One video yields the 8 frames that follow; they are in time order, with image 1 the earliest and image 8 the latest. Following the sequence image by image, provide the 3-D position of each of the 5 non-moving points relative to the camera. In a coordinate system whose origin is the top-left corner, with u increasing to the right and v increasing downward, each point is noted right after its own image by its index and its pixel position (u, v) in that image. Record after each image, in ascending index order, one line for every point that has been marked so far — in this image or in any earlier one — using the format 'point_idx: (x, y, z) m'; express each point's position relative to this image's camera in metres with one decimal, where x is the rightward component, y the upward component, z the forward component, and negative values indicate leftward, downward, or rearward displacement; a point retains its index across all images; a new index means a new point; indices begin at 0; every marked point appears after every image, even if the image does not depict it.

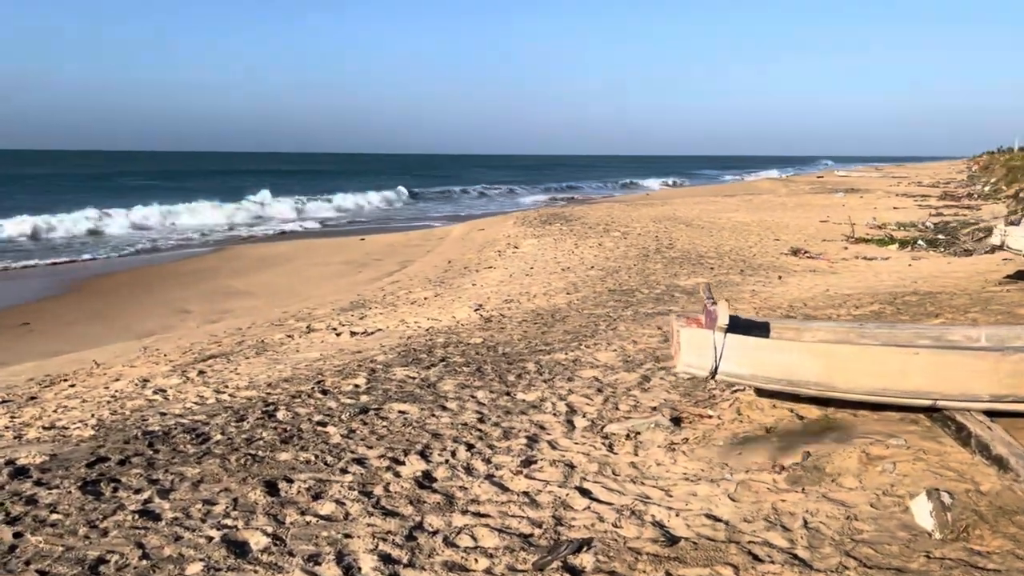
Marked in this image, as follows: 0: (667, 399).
0: (+0.7, -0.5, +3.7) m
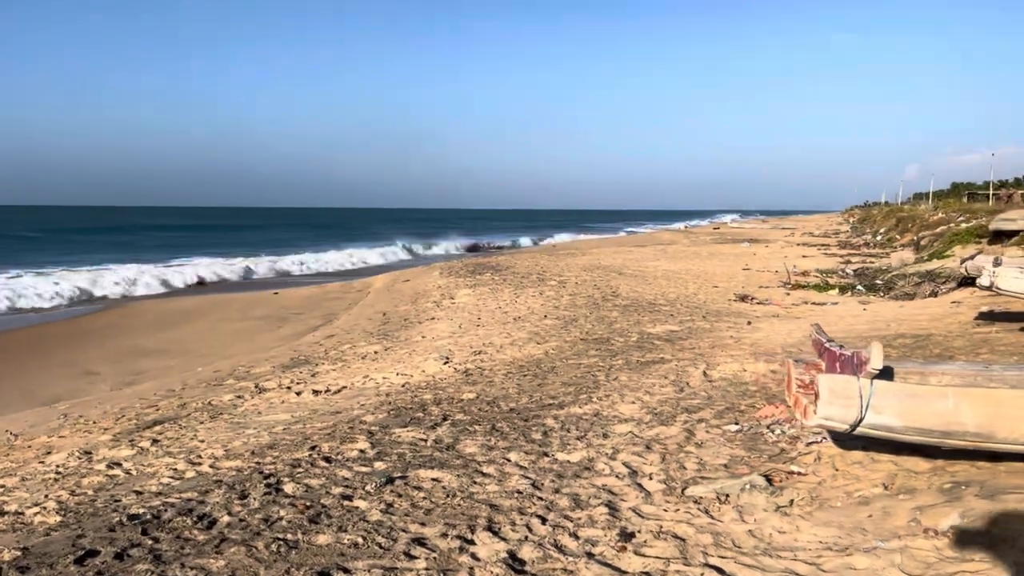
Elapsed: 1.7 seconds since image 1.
0: (+0.9, -0.7, +3.4) m
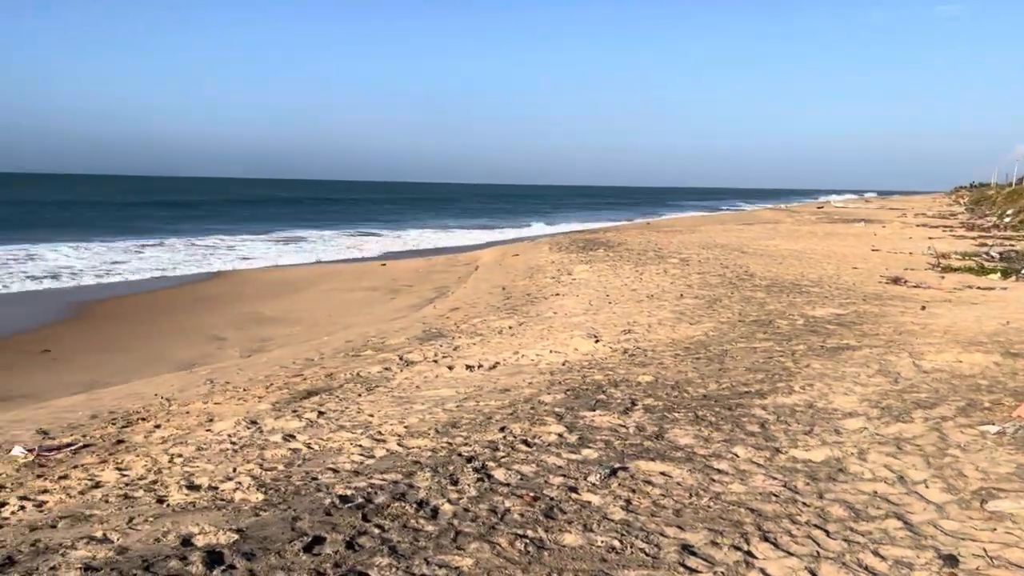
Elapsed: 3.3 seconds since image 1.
0: (+1.8, -0.6, +3.0) m
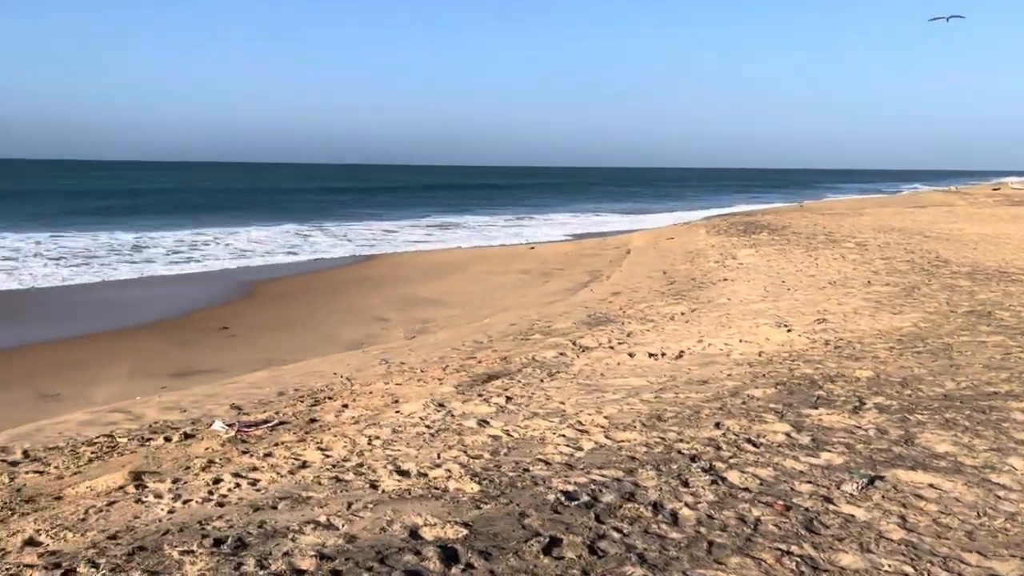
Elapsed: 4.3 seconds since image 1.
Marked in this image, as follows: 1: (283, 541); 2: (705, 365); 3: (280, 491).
0: (+2.5, -0.6, +2.4) m
1: (-0.7, -0.8, +2.7) m
2: (+1.2, -0.5, +5.3) m
3: (-0.9, -0.8, +3.4) m
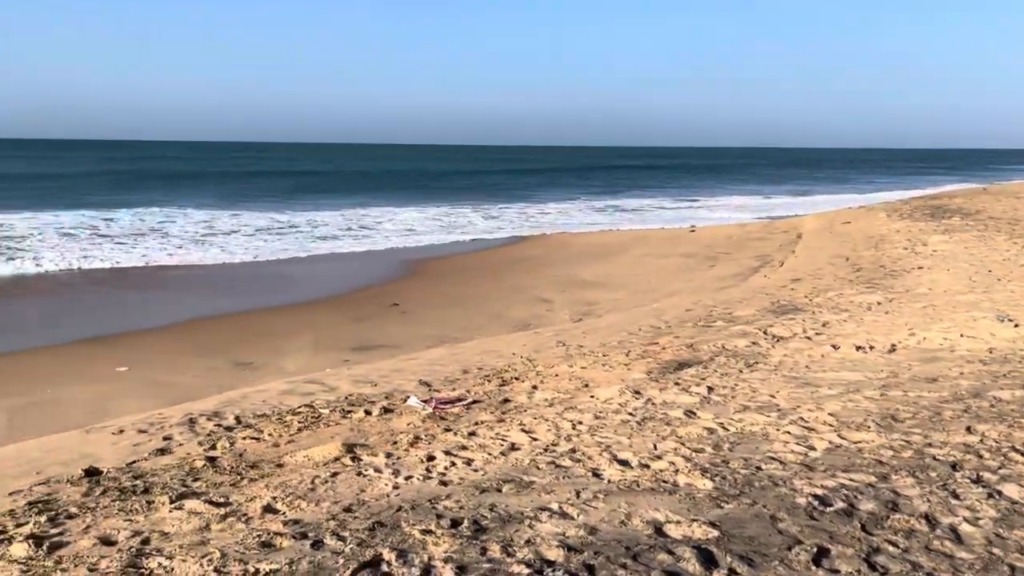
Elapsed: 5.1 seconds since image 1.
0: (+3.2, -0.6, +1.7) m
1: (0.0, -0.8, +2.6) m
2: (+2.4, -0.4, +4.9) m
3: (0.0, -0.7, +3.4) m
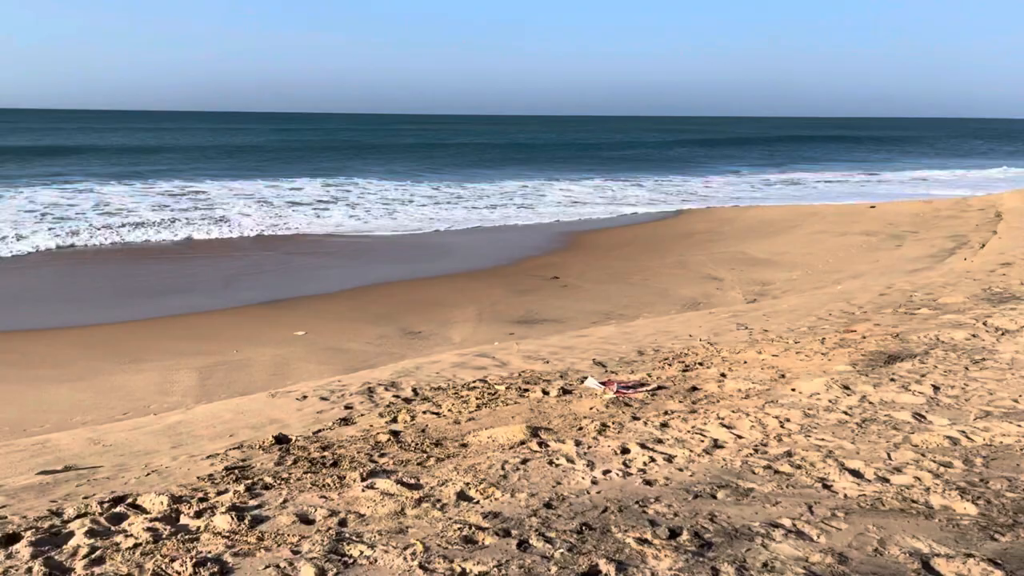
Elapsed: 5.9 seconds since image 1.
0: (+3.6, -0.7, +0.9) m
1: (+0.7, -0.7, +2.3) m
2: (+3.4, -0.4, +4.1) m
3: (+0.7, -0.7, +3.0) m
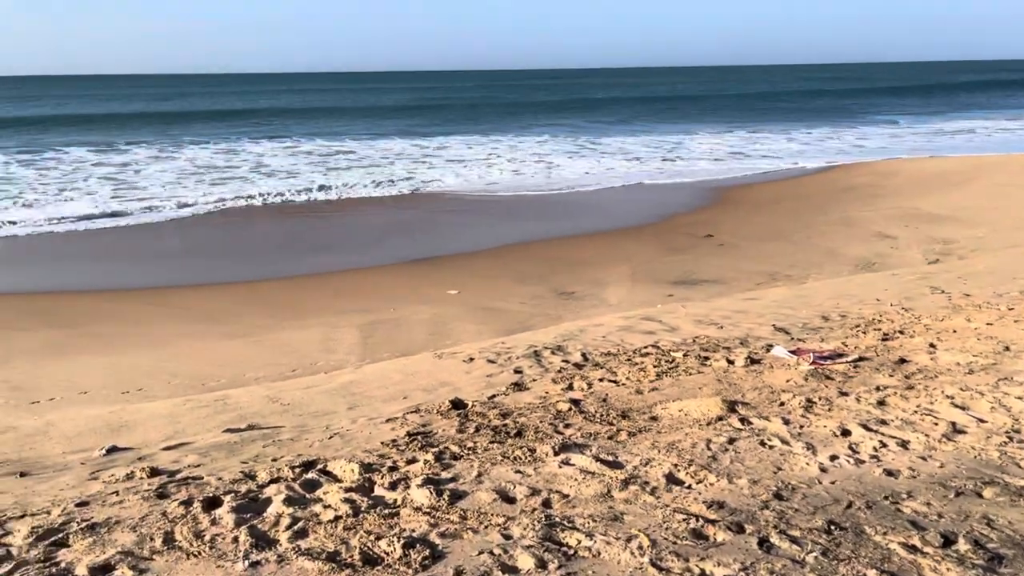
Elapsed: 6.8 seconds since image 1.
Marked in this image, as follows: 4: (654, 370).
0: (+4.0, -0.7, 0.0) m
1: (+1.2, -0.6, +1.9) m
2: (+4.3, -0.2, +3.2) m
3: (+1.4, -0.6, +2.6) m
4: (+0.8, -0.5, +4.6) m
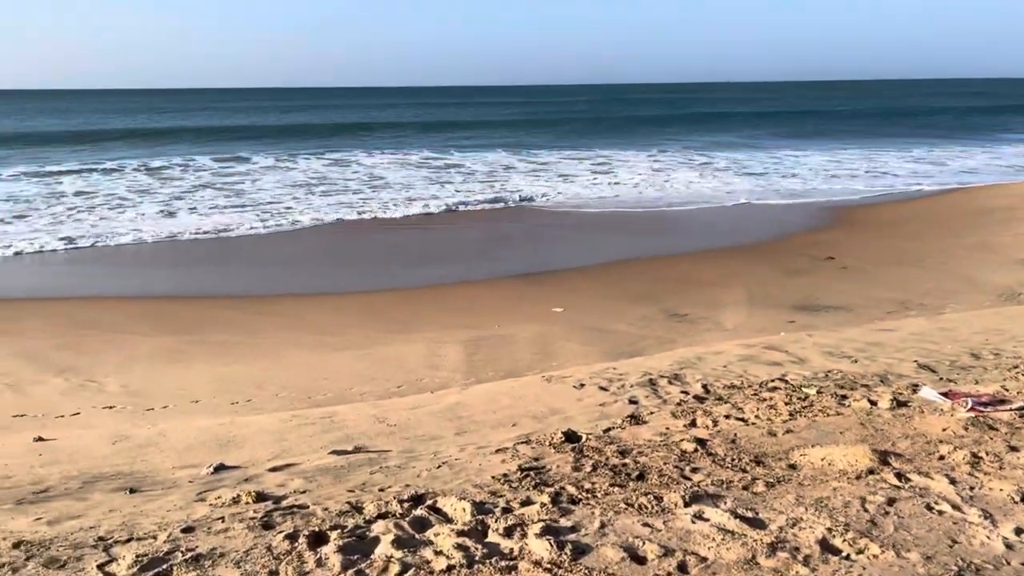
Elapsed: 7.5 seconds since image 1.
0: (+4.0, -0.9, -0.7) m
1: (+1.5, -0.7, +1.5) m
2: (+4.7, -0.5, +2.5) m
3: (+1.8, -0.7, +2.2) m
4: (+1.4, -0.6, +4.3) m
